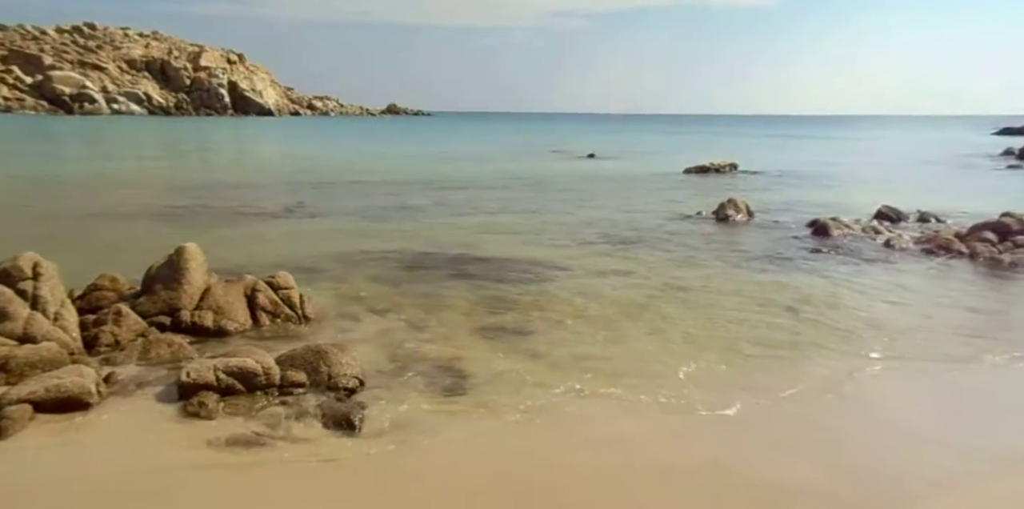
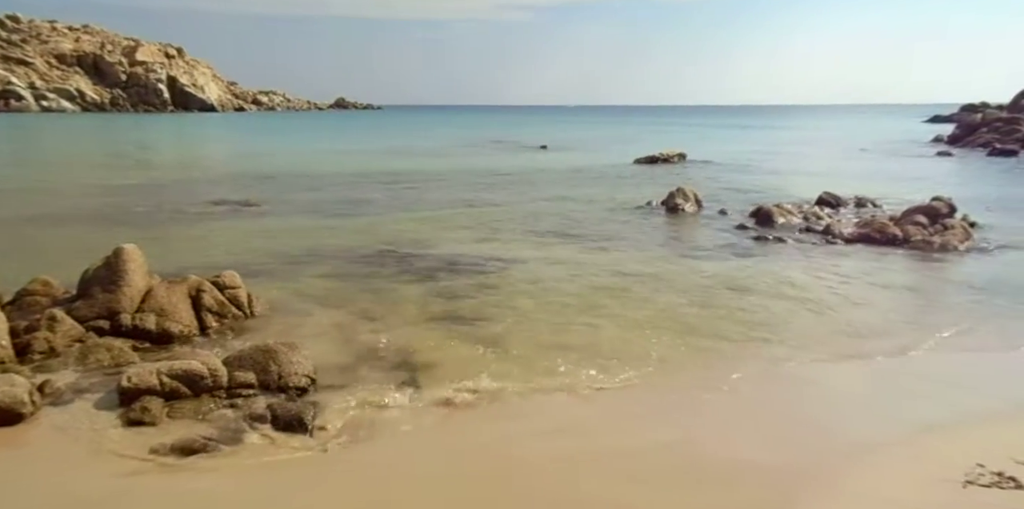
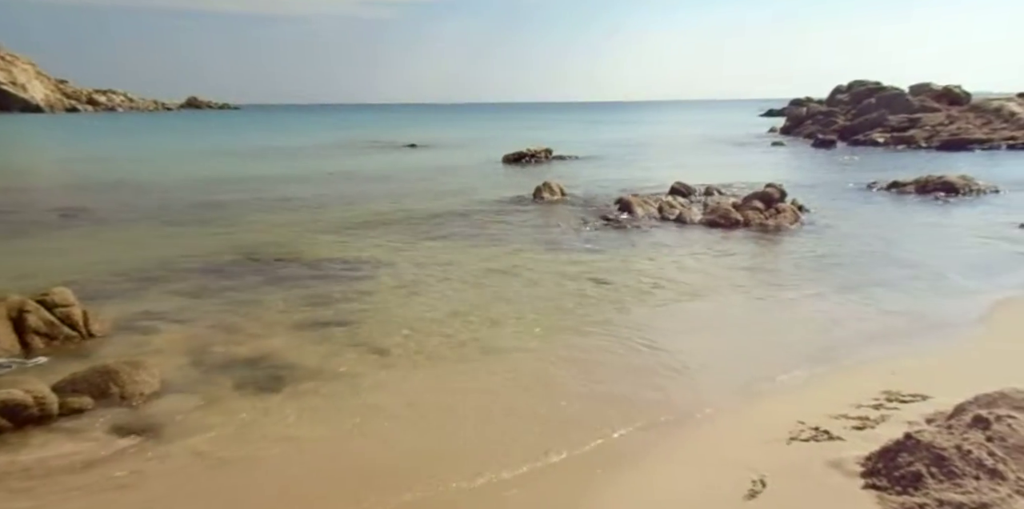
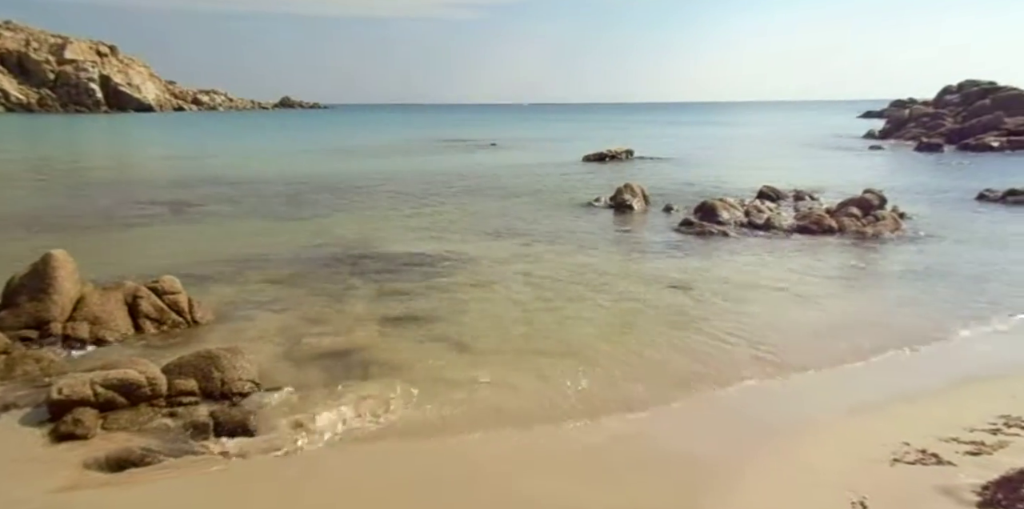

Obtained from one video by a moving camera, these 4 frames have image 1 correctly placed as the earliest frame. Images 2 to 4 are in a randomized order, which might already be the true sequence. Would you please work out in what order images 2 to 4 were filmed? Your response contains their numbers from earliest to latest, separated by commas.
2, 4, 3
